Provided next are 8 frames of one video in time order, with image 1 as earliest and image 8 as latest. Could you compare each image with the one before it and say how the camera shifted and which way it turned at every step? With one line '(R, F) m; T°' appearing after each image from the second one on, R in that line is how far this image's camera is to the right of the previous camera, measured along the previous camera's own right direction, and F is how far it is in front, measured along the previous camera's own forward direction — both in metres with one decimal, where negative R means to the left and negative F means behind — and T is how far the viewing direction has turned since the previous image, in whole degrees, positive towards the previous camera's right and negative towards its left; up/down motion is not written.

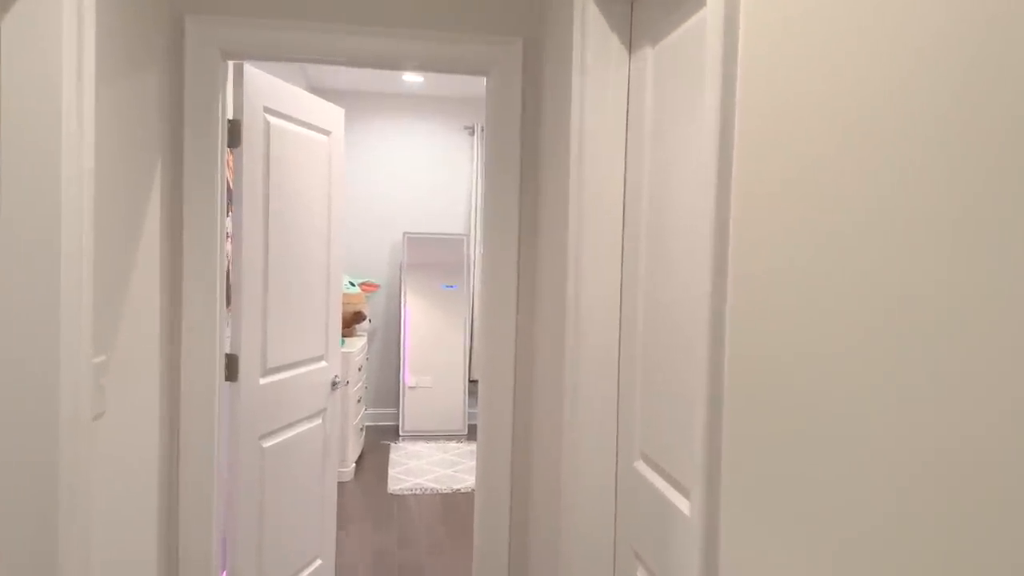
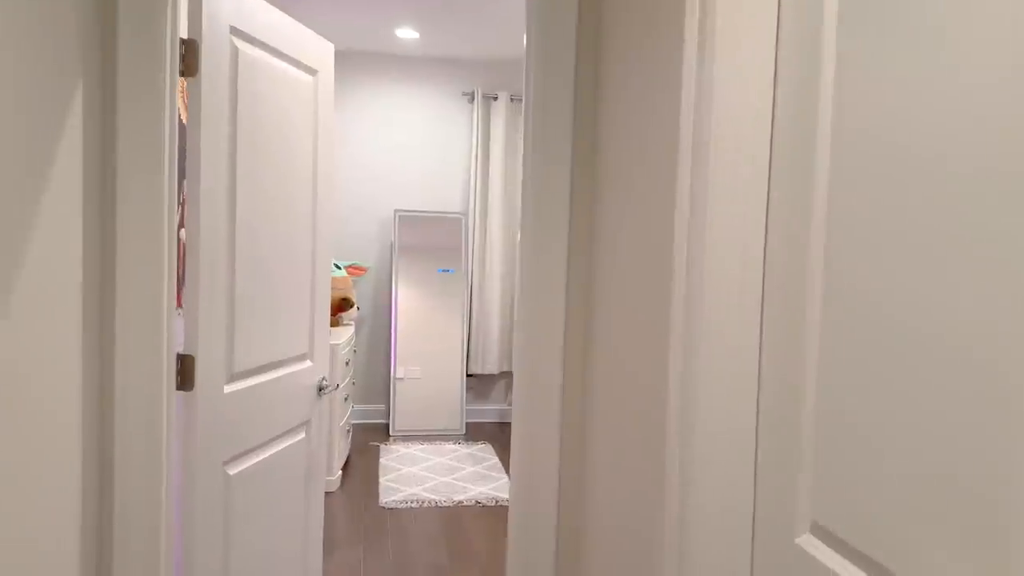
(-0.2, +0.6) m; +1°
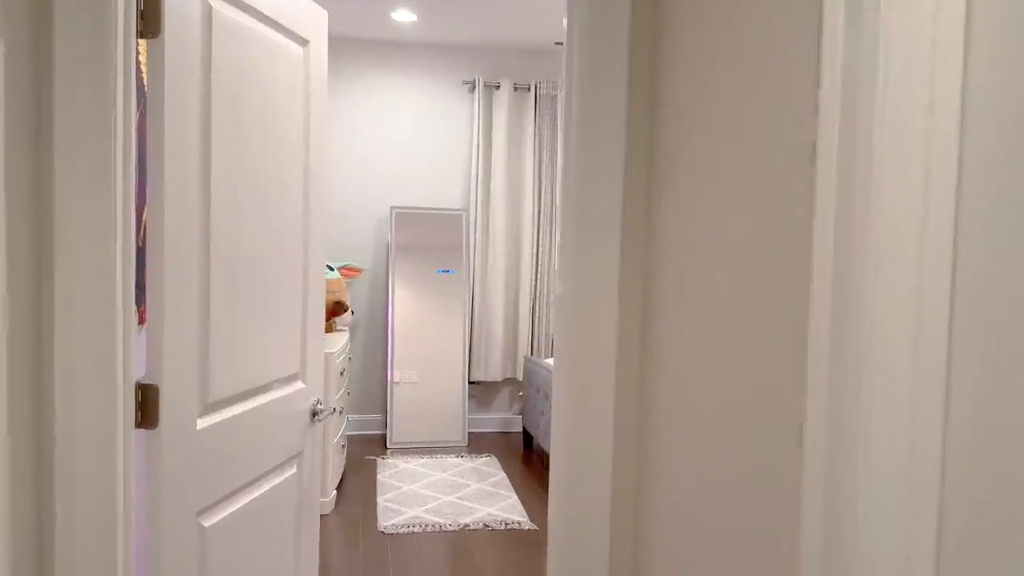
(-0.1, +0.3) m; +1°
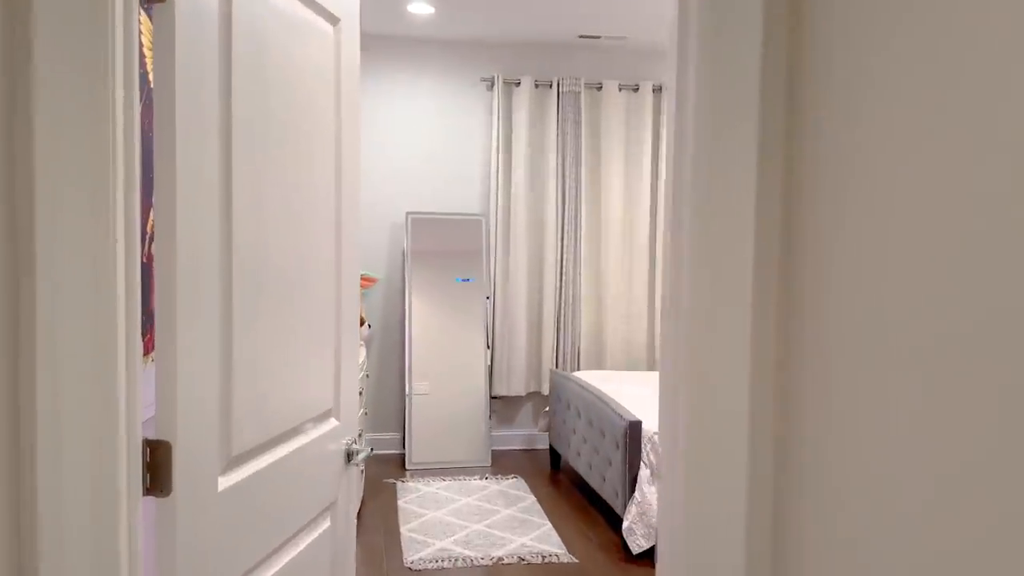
(-0.1, +0.3) m; 0°
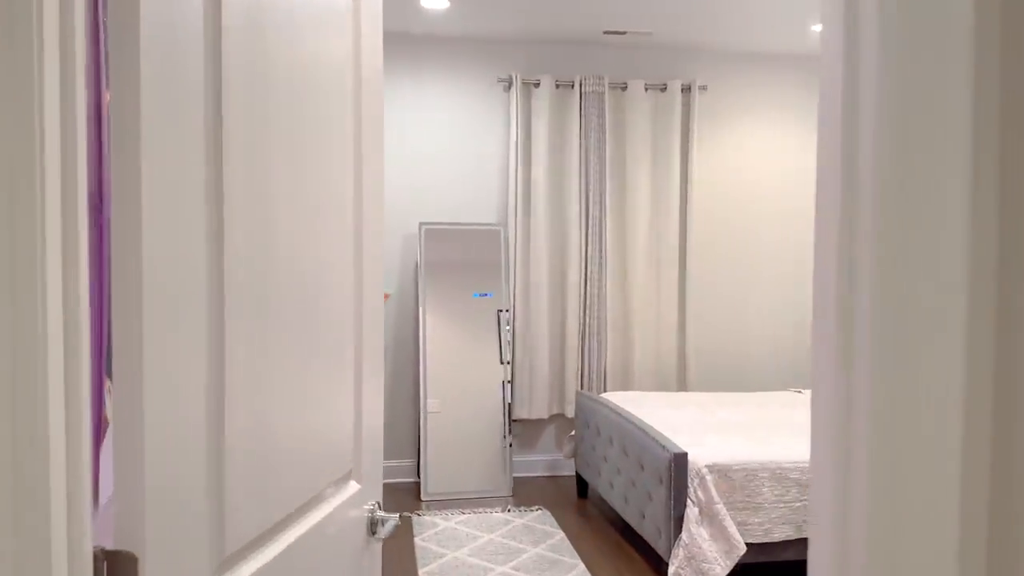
(-0.1, +0.3) m; 0°
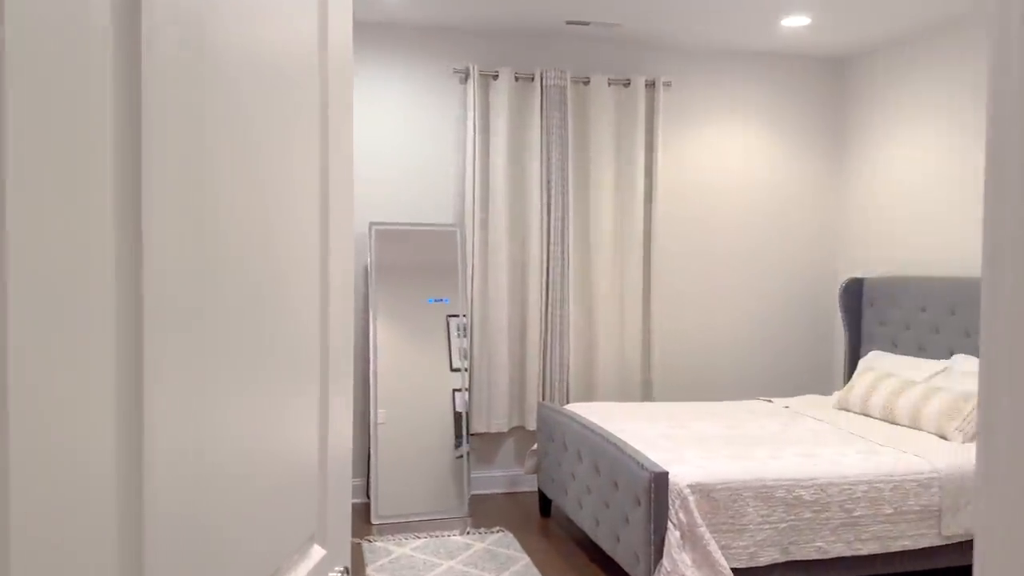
(-0.1, +0.3) m; +4°
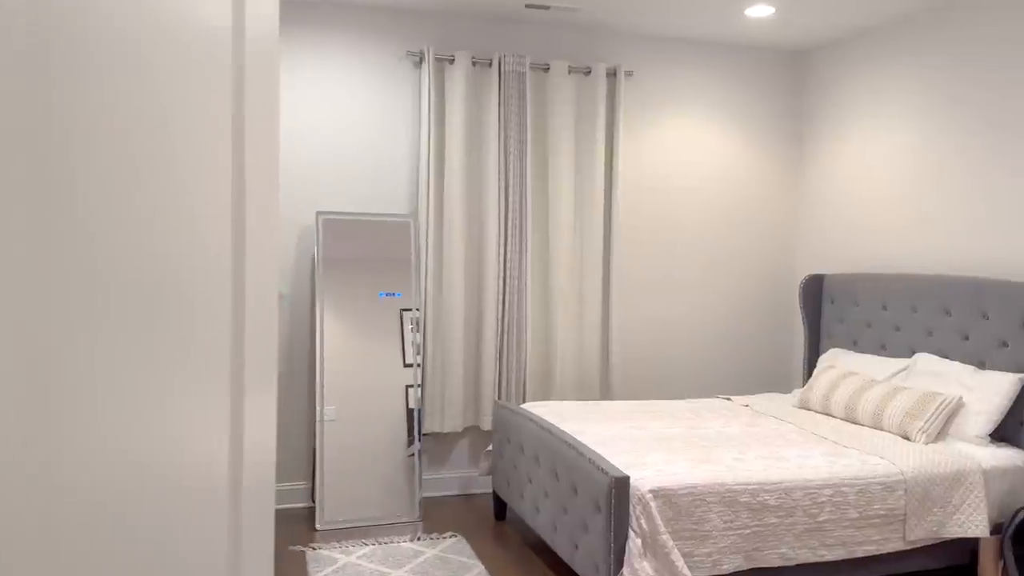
(0.0, +0.2) m; +3°
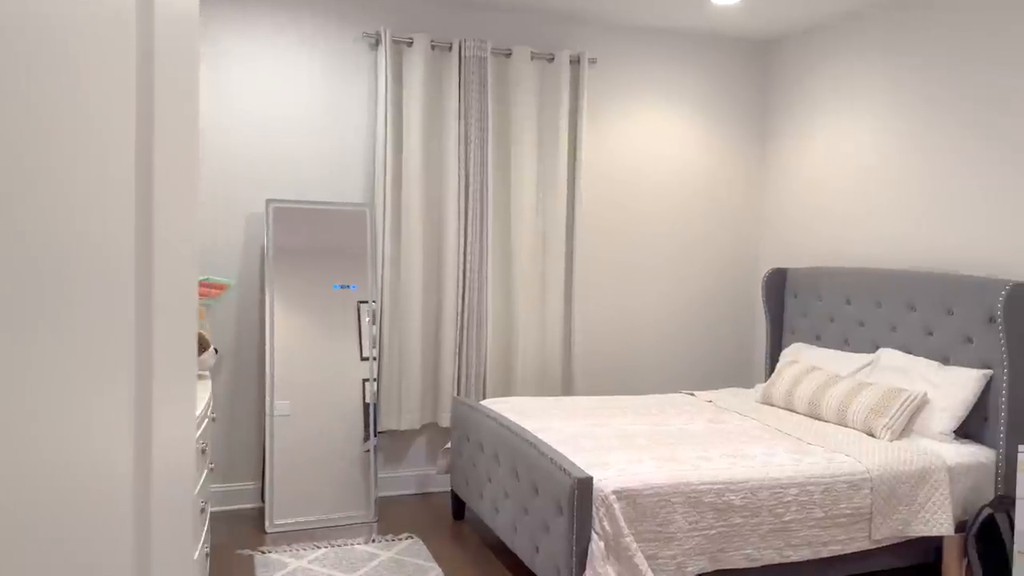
(0.0, +0.1) m; +3°
